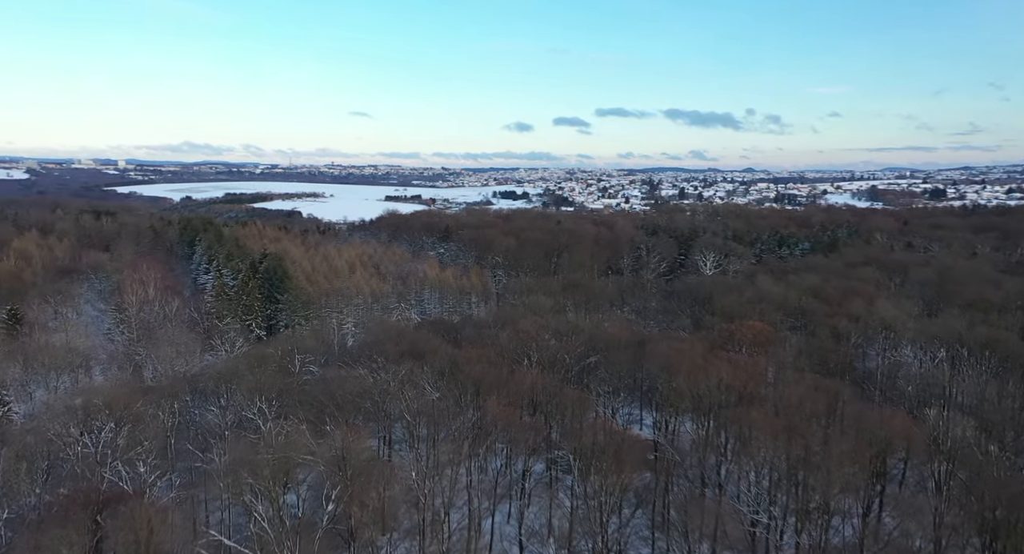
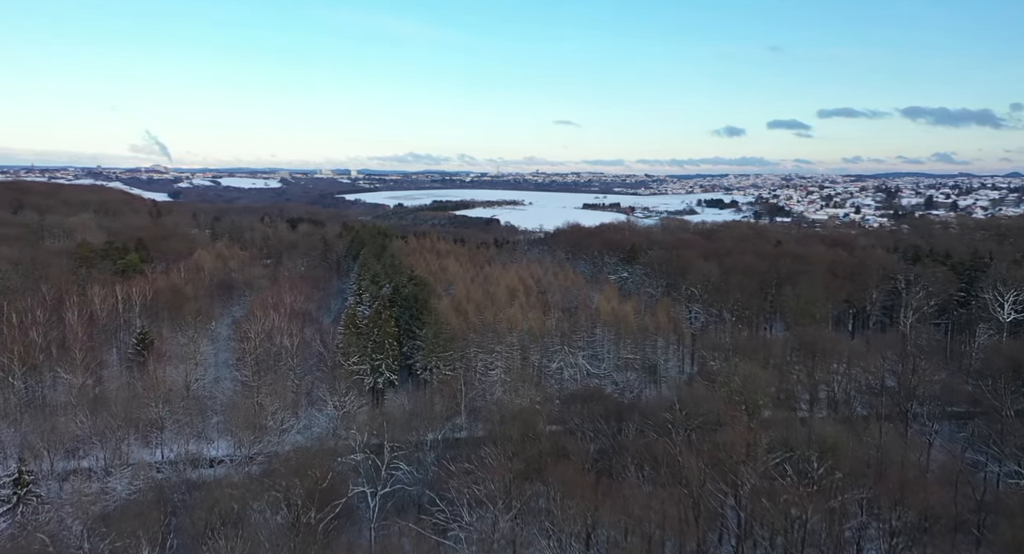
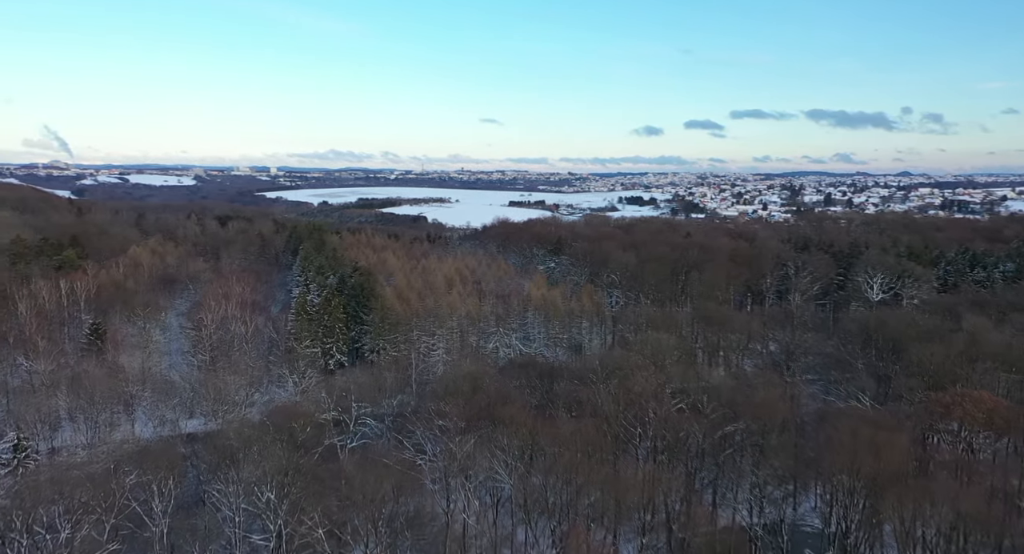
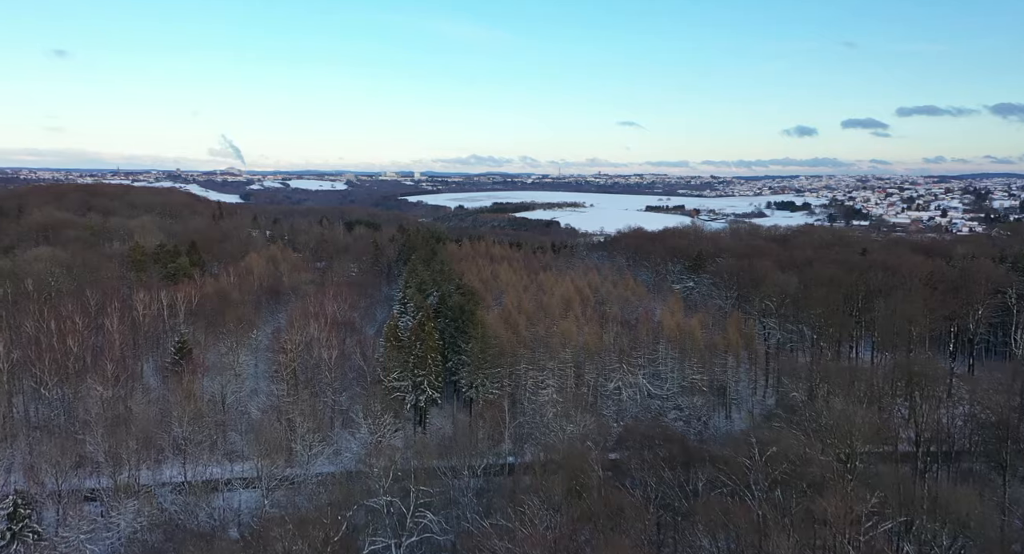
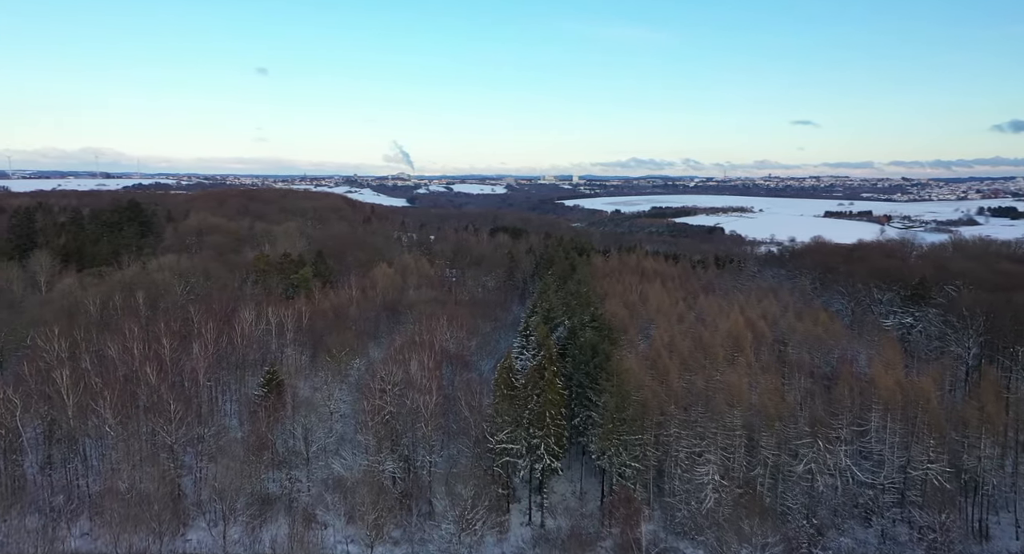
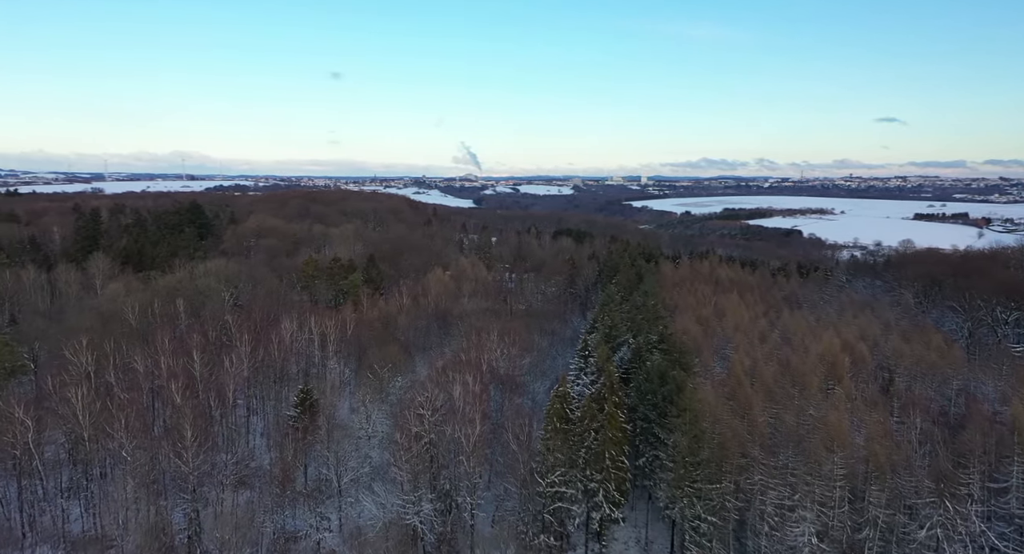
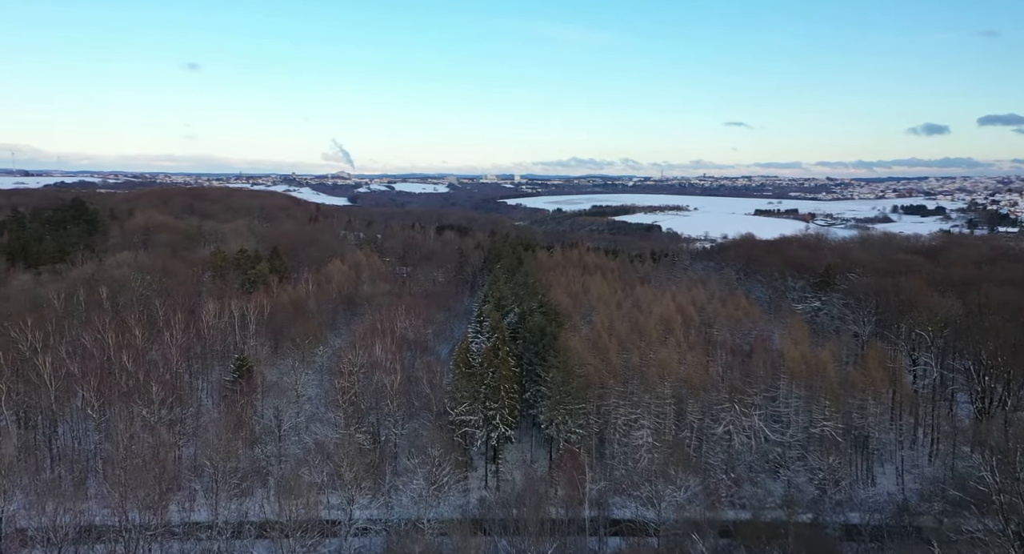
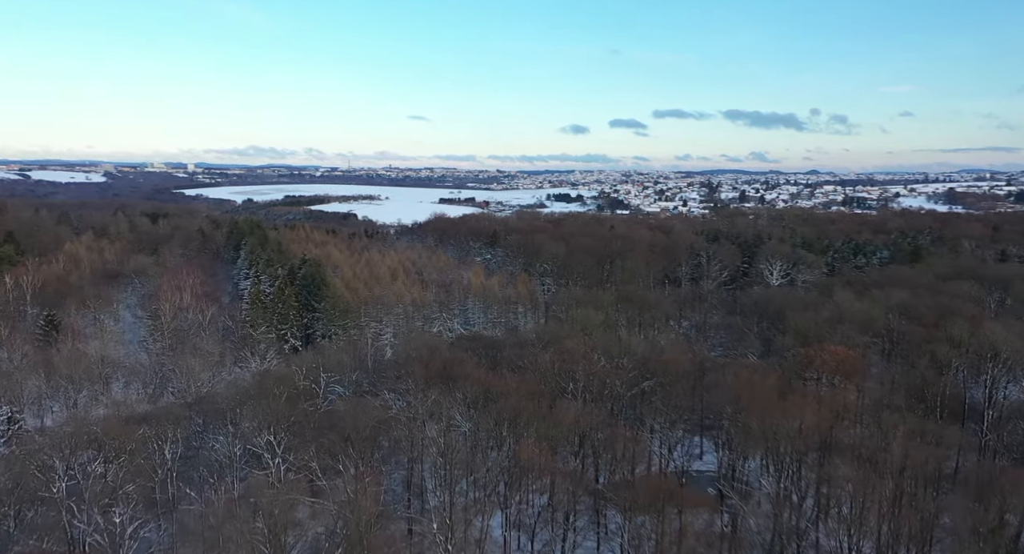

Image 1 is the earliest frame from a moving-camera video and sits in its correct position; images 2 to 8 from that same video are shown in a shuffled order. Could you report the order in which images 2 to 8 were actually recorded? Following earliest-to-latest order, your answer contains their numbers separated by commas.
8, 3, 2, 4, 7, 5, 6
